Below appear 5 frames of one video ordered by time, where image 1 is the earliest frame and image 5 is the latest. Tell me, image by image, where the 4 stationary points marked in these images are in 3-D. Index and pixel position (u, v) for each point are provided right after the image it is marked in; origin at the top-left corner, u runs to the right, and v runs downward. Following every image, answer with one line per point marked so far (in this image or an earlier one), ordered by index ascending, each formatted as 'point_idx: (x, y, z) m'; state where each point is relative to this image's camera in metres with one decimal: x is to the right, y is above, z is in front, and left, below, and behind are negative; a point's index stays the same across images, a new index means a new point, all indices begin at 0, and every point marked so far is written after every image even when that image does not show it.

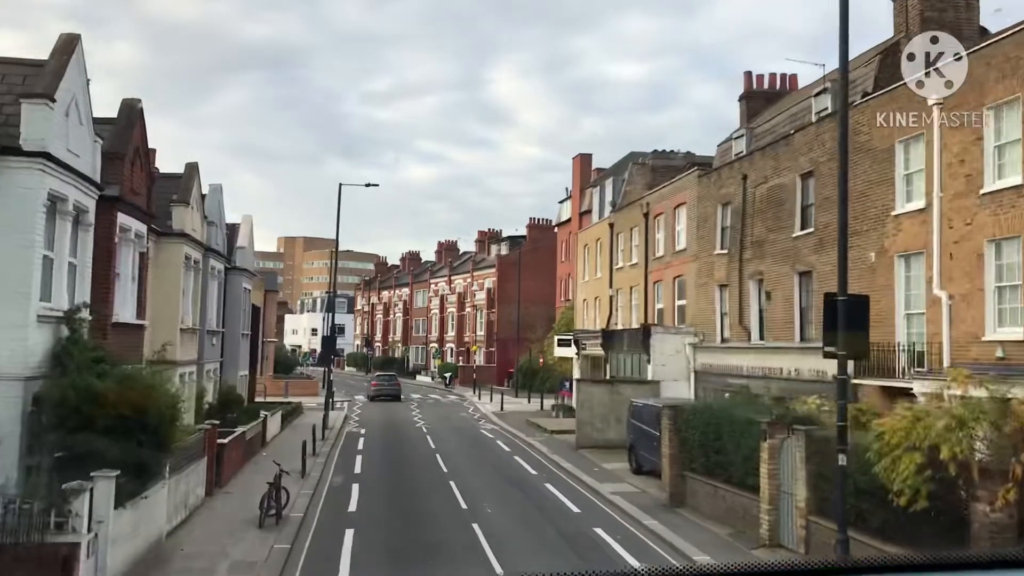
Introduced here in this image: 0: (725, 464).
0: (+3.7, -3.1, +16.6) m
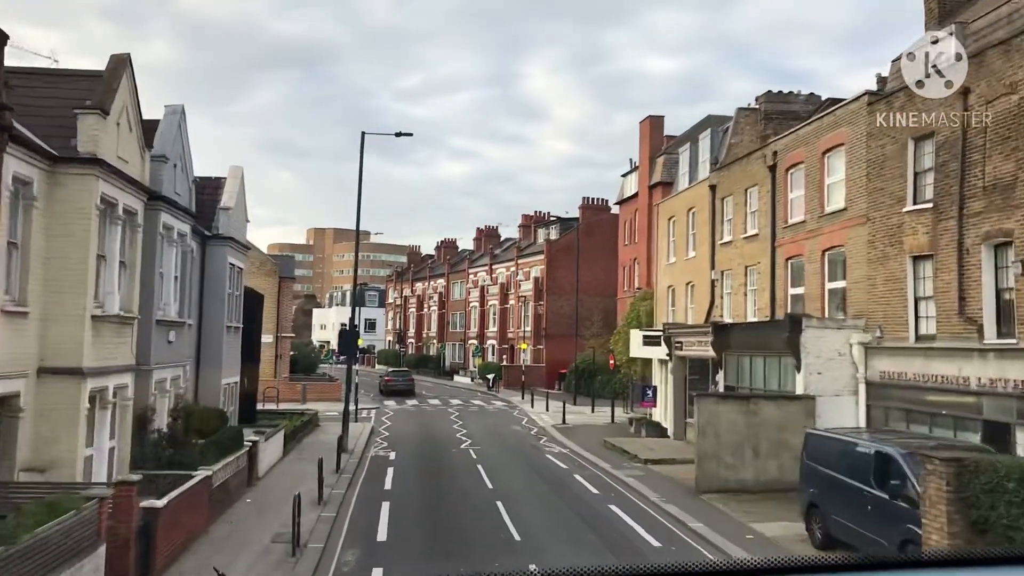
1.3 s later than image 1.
0: (+5.2, -2.6, +8.1) m
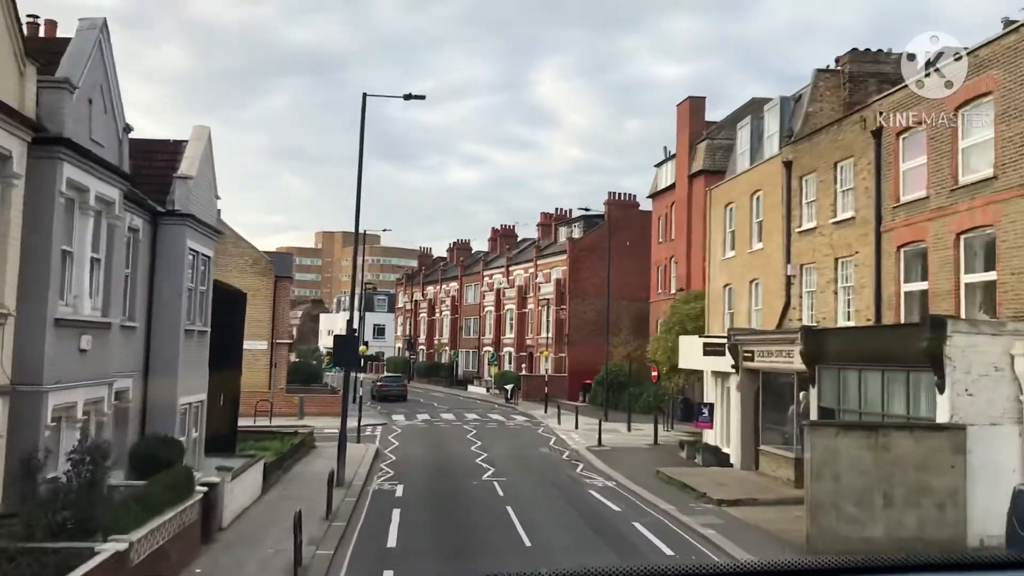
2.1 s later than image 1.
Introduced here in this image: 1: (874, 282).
0: (+5.8, -2.4, +3.0) m
1: (+7.5, +0.2, +19.6) m
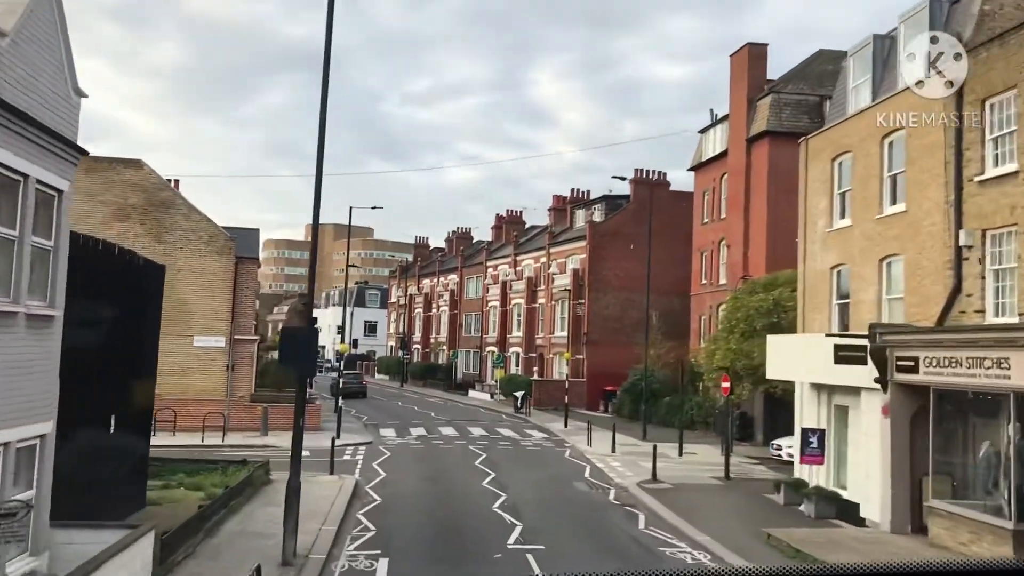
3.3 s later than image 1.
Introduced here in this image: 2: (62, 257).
0: (+6.6, -2.0, -4.7) m
1: (+8.2, +0.6, +11.9) m
2: (-5.5, +0.4, +11.5) m
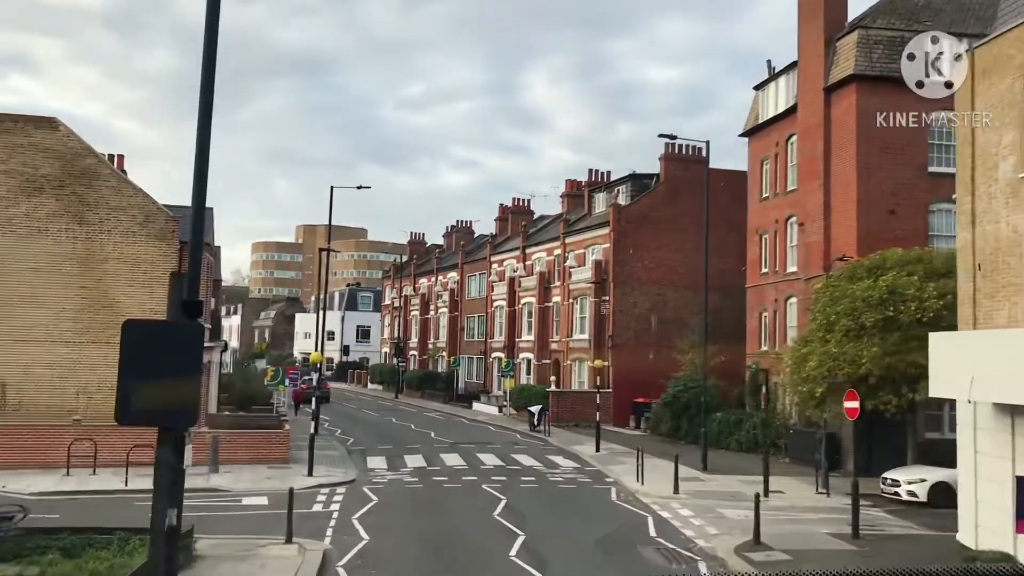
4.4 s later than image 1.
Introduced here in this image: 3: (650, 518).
0: (+7.3, -1.4, -11.7) m
1: (+8.8, +1.0, +4.9) m
2: (-4.8, +0.7, +4.4) m
3: (+2.7, -4.5, +18.8) m
